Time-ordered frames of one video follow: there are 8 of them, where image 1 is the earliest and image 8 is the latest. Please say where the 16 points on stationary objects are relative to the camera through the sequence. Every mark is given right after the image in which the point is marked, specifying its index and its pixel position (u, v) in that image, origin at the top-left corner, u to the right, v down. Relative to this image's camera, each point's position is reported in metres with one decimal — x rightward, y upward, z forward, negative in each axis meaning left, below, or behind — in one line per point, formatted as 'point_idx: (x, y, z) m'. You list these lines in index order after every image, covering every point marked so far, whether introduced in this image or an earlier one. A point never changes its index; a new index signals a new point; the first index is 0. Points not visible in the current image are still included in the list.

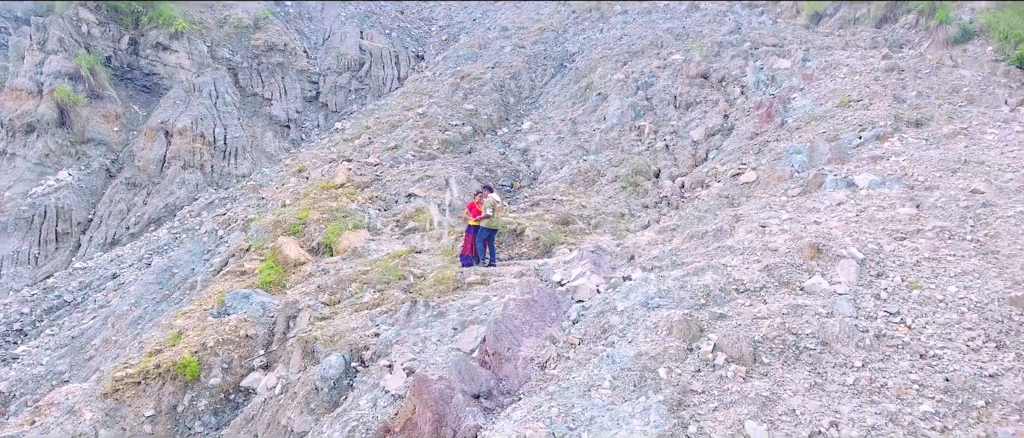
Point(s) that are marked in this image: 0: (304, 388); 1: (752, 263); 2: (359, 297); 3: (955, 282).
0: (-1.4, -1.1, +4.2) m
1: (+1.4, -0.3, +3.7) m
2: (-1.3, -0.7, +5.3) m
3: (+2.4, -0.3, +3.5) m
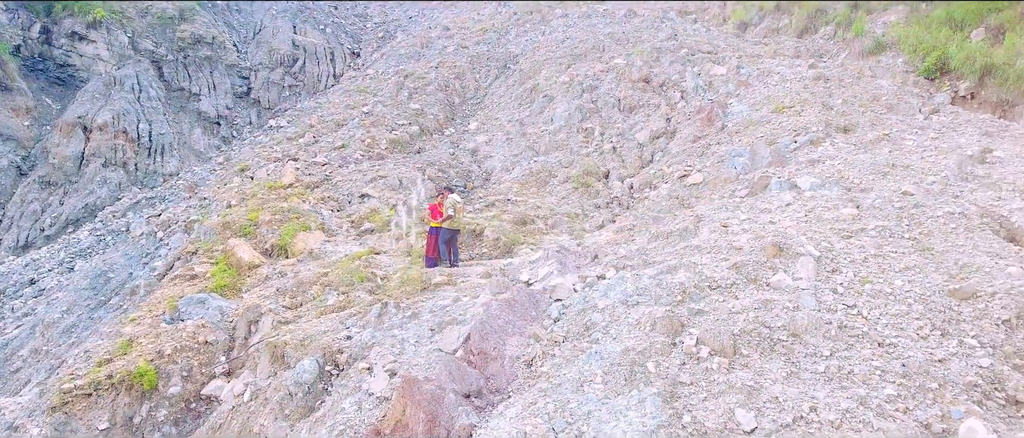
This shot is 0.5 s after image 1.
0: (-1.5, -1.1, +4.1) m
1: (+1.3, -0.3, +3.9) m
2: (-1.5, -0.7, +5.2) m
3: (+2.3, -0.3, +3.8) m
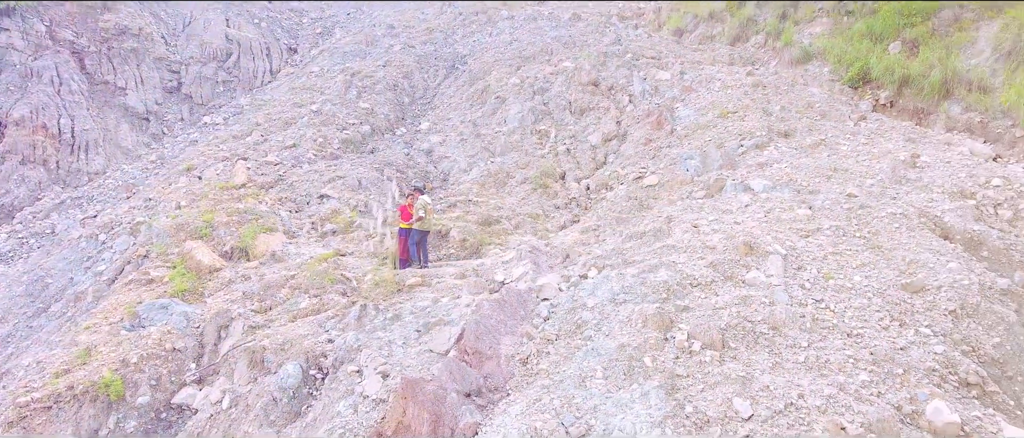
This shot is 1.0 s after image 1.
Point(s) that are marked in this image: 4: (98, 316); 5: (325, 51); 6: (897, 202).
0: (-1.6, -1.1, +4.0) m
1: (+1.2, -0.3, +4.1) m
2: (-1.7, -0.7, +5.2) m
3: (+2.2, -0.3, +4.1) m
4: (-3.4, -0.8, +5.2) m
5: (-4.1, +3.5, +13.6) m
6: (+3.2, +0.2, +5.4) m
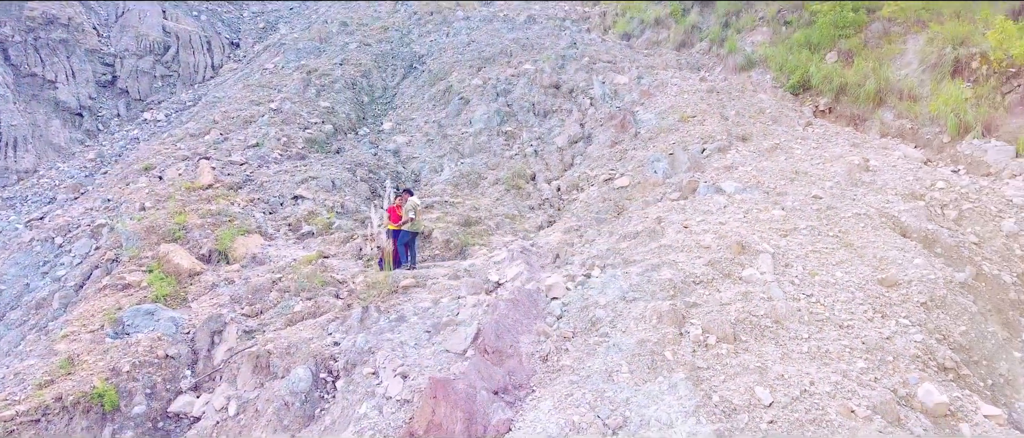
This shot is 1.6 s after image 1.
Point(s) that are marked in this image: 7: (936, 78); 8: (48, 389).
0: (-1.5, -1.1, +4.0) m
1: (+1.2, -0.3, +4.4) m
2: (-1.8, -0.7, +5.1) m
3: (+2.3, -0.3, +4.5) m
4: (-3.4, -0.8, +5.0) m
5: (-5.0, +3.5, +13.3) m
6: (+3.1, +0.2, +5.8) m
7: (+6.1, +2.0, +9.3) m
8: (-3.1, -1.1, +4.3) m
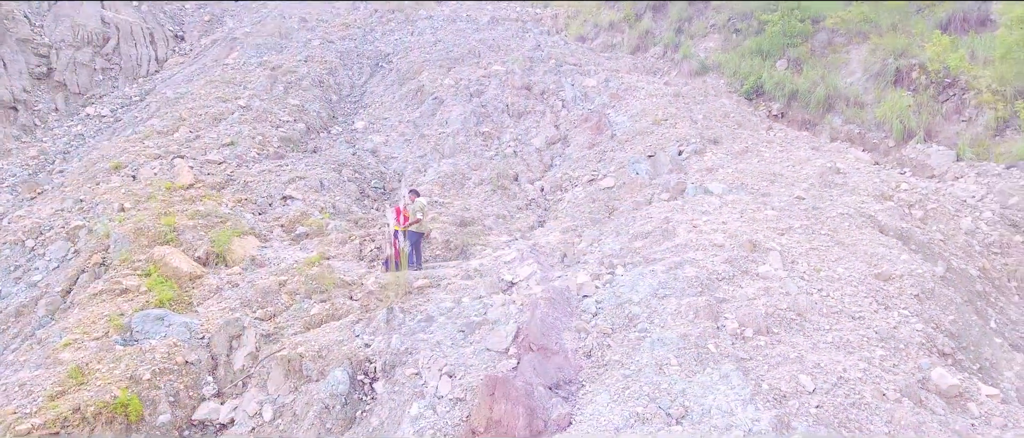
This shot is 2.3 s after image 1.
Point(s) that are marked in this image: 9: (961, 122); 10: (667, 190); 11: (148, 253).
0: (-1.2, -1.2, +3.9) m
1: (+1.4, -0.3, +4.6) m
2: (-1.6, -0.7, +5.0) m
3: (+2.5, -0.3, +4.8) m
4: (-3.2, -0.8, +4.8) m
5: (-5.7, +3.5, +12.8) m
6: (+3.2, +0.2, +6.3) m
7: (+5.8, +2.1, +10.0) m
8: (-2.8, -1.1, +4.1) m
9: (+6.0, +1.3, +8.9) m
10: (+1.7, +0.3, +7.0) m
11: (-3.2, -0.3, +5.6) m
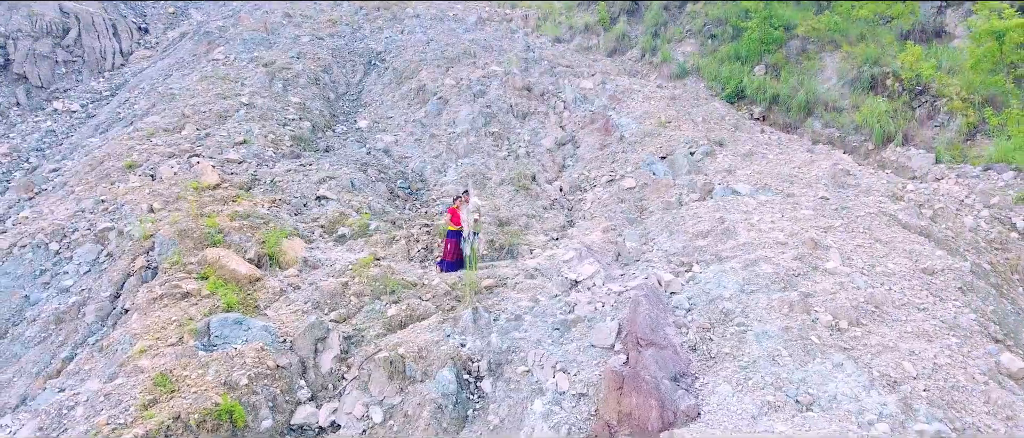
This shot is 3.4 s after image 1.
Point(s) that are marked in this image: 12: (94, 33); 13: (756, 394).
0: (-0.5, -1.2, +3.9) m
1: (+2.1, -0.3, +4.9) m
2: (-1.1, -0.7, +5.0) m
3: (+3.0, -0.3, +5.2) m
4: (-2.6, -0.8, +4.6) m
5: (-5.9, +3.5, +12.3) m
6: (+3.6, +0.2, +6.7) m
7: (+5.8, +2.1, +10.7) m
8: (-2.2, -1.2, +3.9) m
9: (+6.2, +1.4, +9.5) m
10: (+2.1, +0.3, +7.3) m
11: (-2.7, -0.3, +5.5) m
12: (-7.9, +3.6, +12.3) m
13: (+1.3, -1.0, +3.6) m
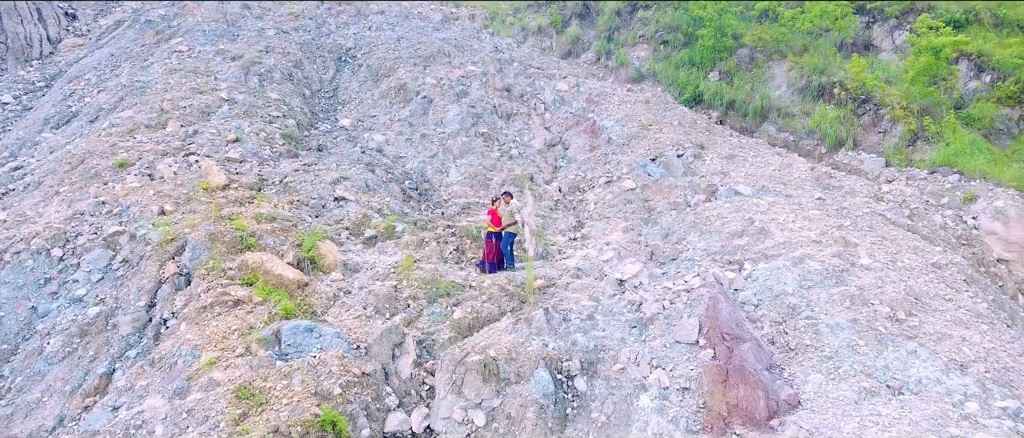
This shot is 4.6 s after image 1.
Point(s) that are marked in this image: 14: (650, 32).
0: (+0.1, -1.2, +4.0) m
1: (+2.5, -0.3, +5.3) m
2: (-0.6, -0.7, +4.9) m
3: (+3.5, -0.3, +5.7) m
4: (-2.1, -0.9, +4.3) m
5: (-6.4, +3.5, +11.5) m
6: (+3.8, +0.2, +7.3) m
7: (+5.5, +2.1, +11.5) m
8: (-1.5, -1.2, +3.7) m
9: (+6.0, +1.4, +10.4) m
10: (+2.2, +0.3, +7.7) m
11: (-2.2, -0.3, +5.2) m
12: (-8.4, +3.5, +11.2) m
13: (+2.0, -1.0, +3.8) m
14: (+3.2, +4.0, +13.9) m
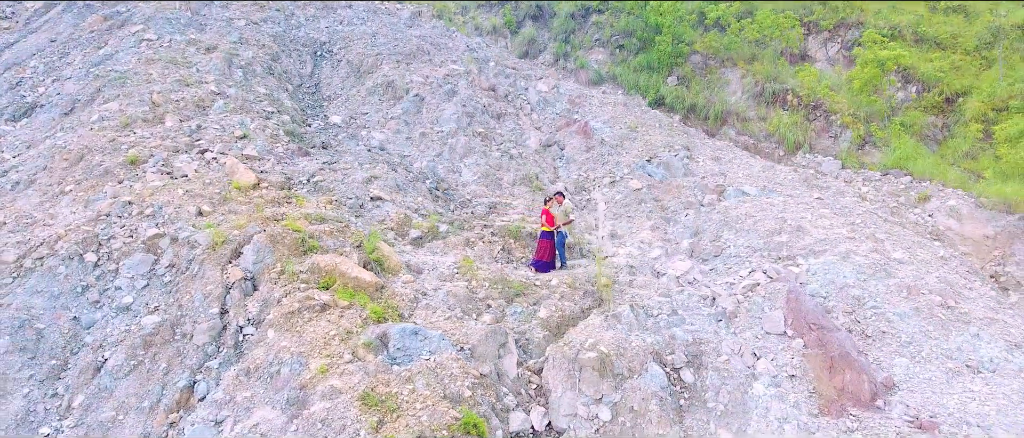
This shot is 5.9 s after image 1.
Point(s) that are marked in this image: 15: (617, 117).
0: (+0.9, -1.2, +4.1) m
1: (+3.1, -0.2, +5.7) m
2: (+0.1, -0.7, +5.0) m
3: (+3.9, -0.3, +6.3) m
4: (-1.3, -0.9, +4.1) m
5: (-6.7, +3.4, +10.6) m
6: (+4.1, +0.2, +7.9) m
7: (+5.1, +2.2, +12.3) m
8: (-0.7, -1.2, +3.6) m
9: (+5.8, +1.4, +11.4) m
10: (+2.4, +0.4, +8.0) m
11: (-1.6, -0.3, +5.0) m
12: (-8.6, +3.5, +10.0) m
13: (+2.8, -1.0, +4.3) m
14: (+2.5, +4.0, +14.3) m
15: (+1.7, +1.7, +10.8) m
